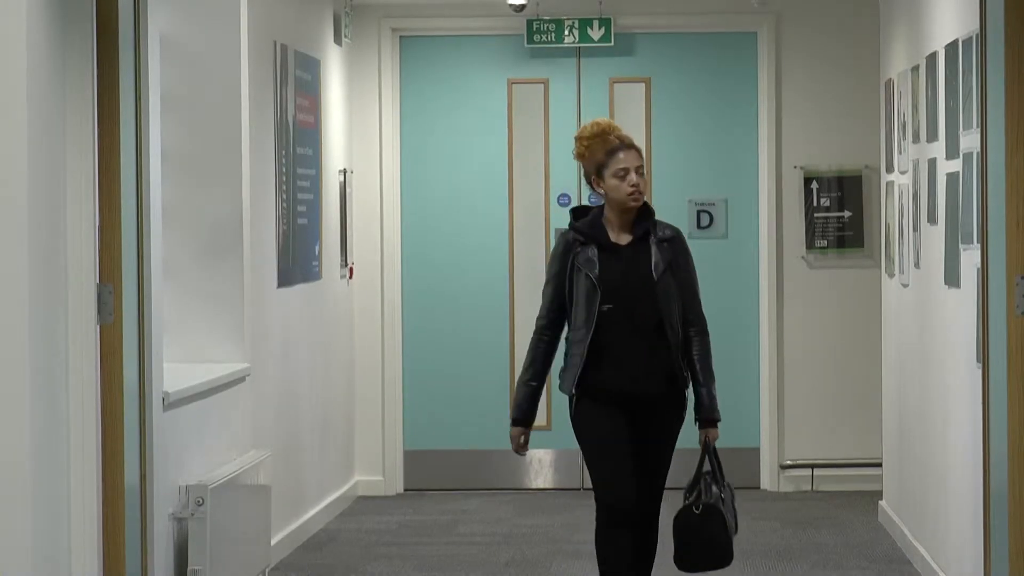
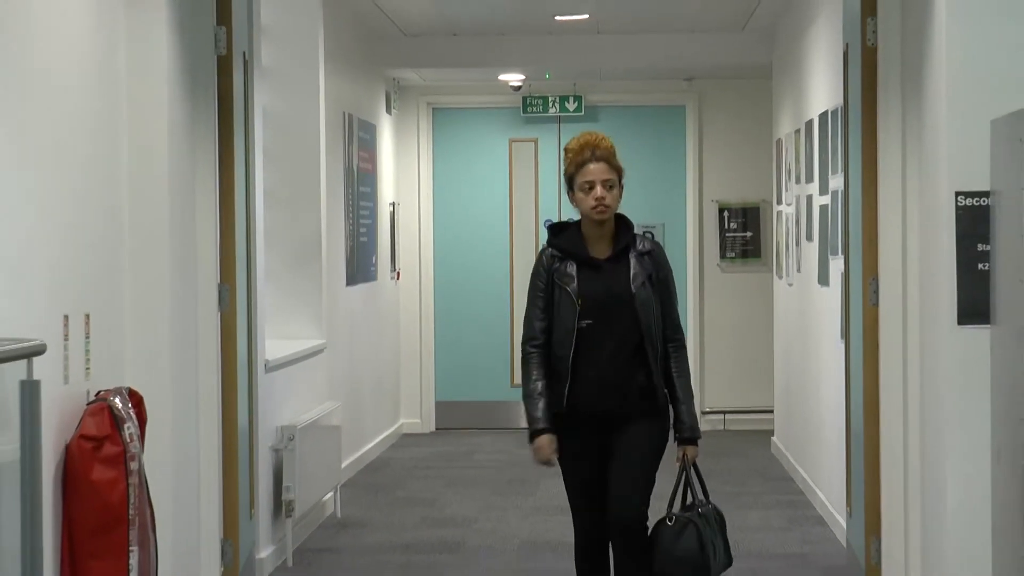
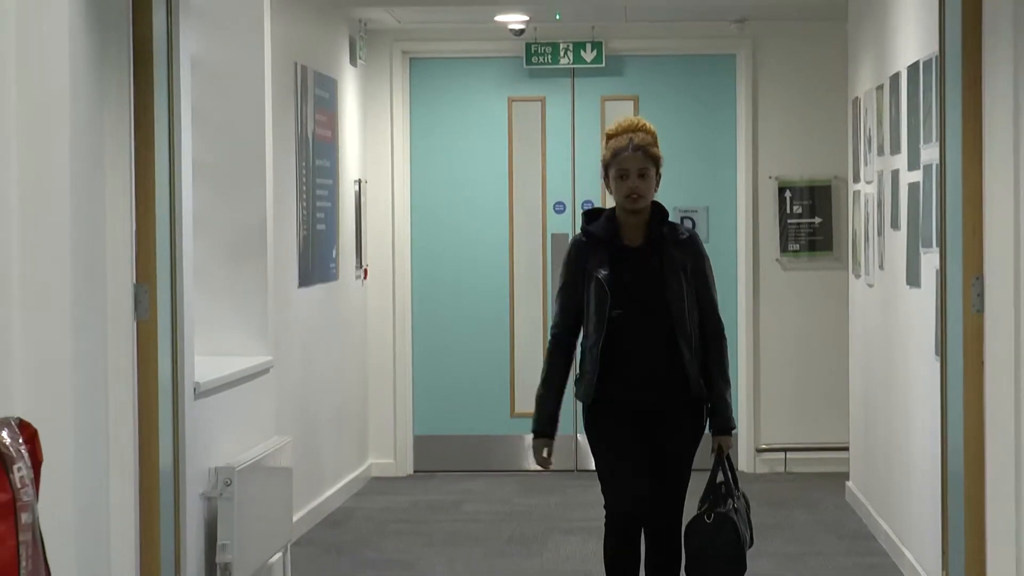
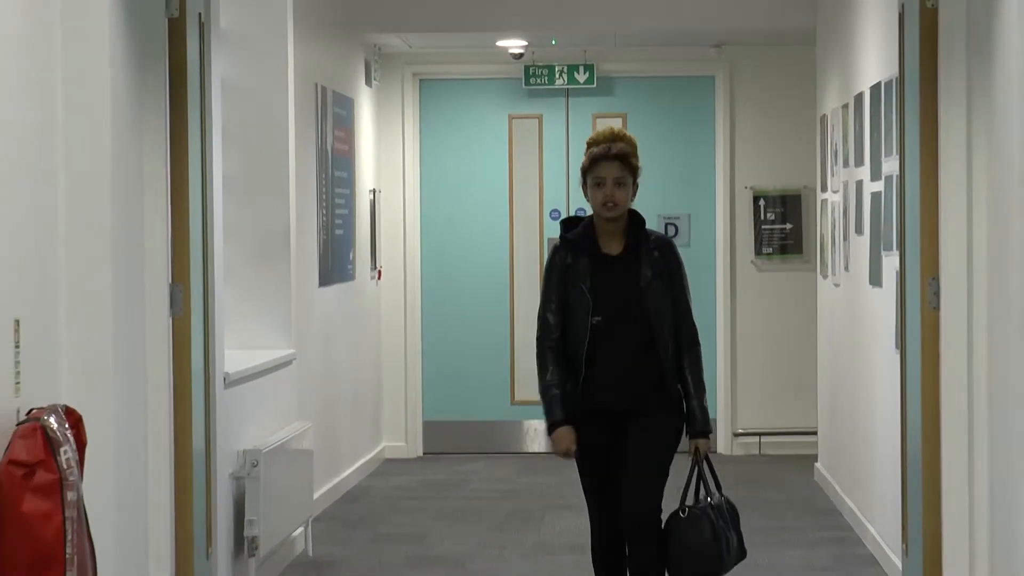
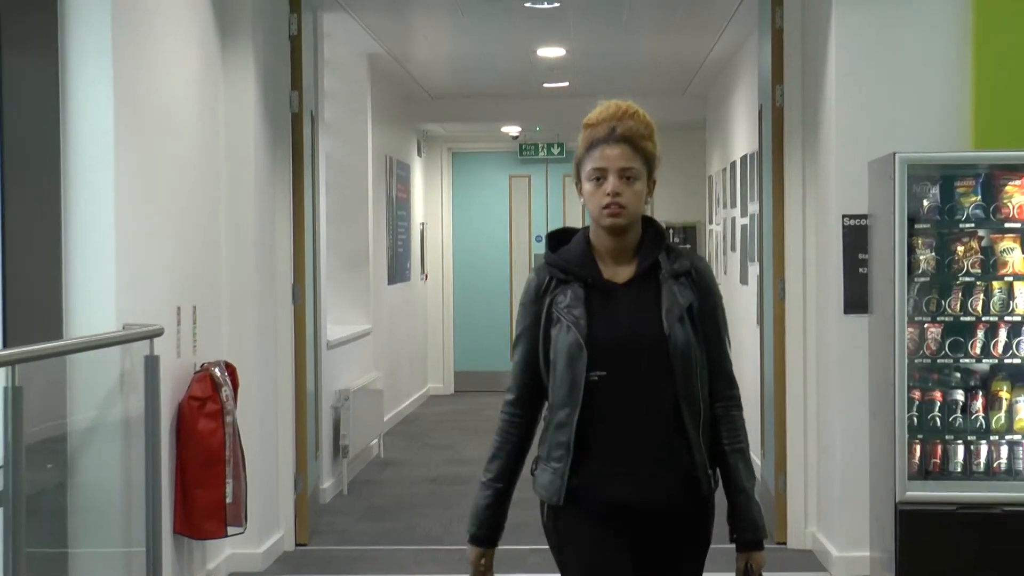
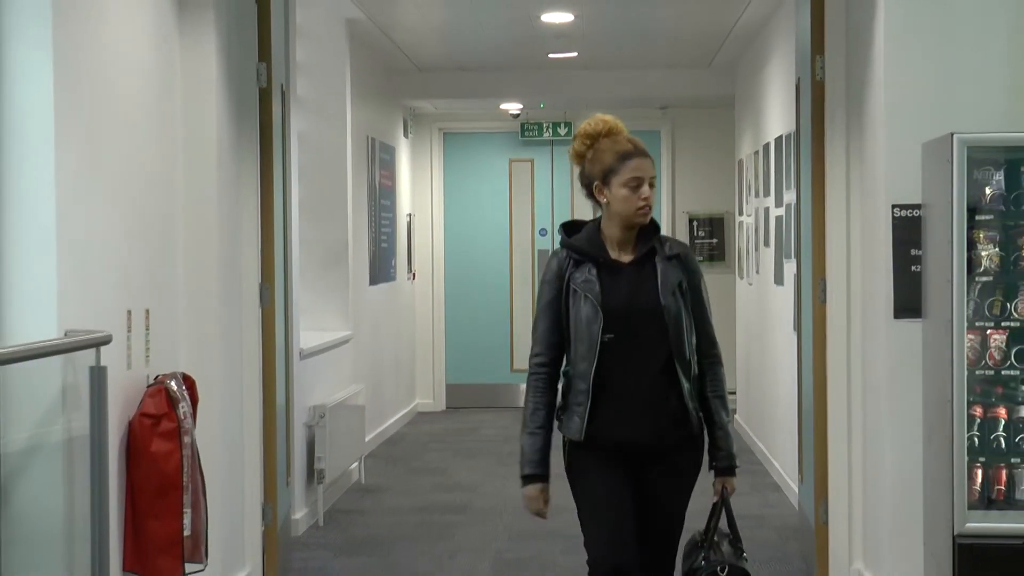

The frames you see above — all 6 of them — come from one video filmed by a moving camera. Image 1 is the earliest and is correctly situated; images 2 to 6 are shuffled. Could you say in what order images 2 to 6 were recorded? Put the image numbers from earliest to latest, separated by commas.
3, 4, 2, 6, 5
